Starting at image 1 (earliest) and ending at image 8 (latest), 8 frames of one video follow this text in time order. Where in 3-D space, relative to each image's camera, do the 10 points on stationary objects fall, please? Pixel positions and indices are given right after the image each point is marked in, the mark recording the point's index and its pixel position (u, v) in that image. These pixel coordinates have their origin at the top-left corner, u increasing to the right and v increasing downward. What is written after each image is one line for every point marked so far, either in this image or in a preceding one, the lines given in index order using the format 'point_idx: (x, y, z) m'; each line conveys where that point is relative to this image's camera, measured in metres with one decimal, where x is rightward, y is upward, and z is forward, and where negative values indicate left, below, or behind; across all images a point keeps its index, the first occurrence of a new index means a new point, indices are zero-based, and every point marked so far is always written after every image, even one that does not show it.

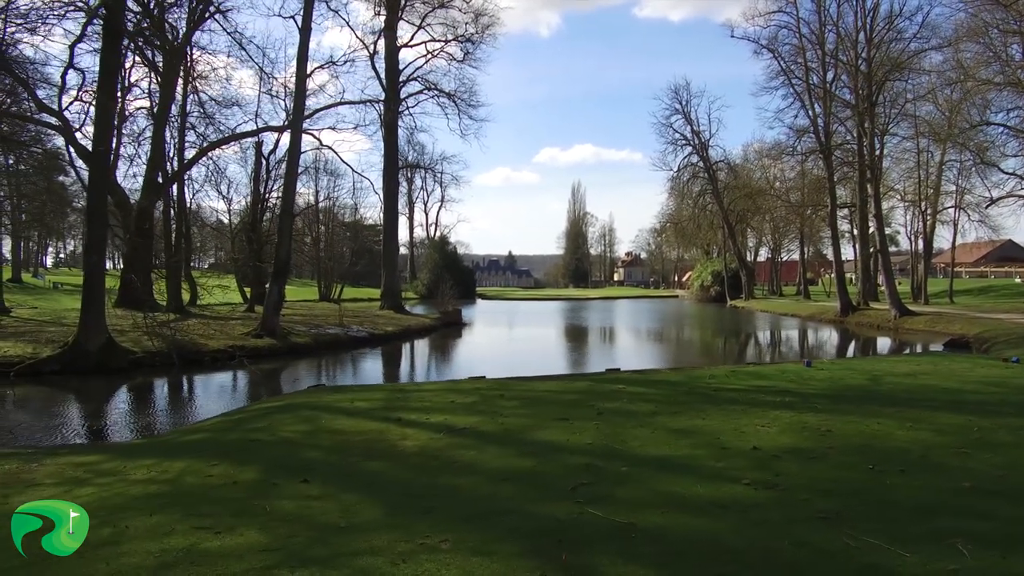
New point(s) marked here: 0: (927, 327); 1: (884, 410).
0: (+12.9, -1.2, +19.9) m
1: (+3.1, -1.0, +5.3) m
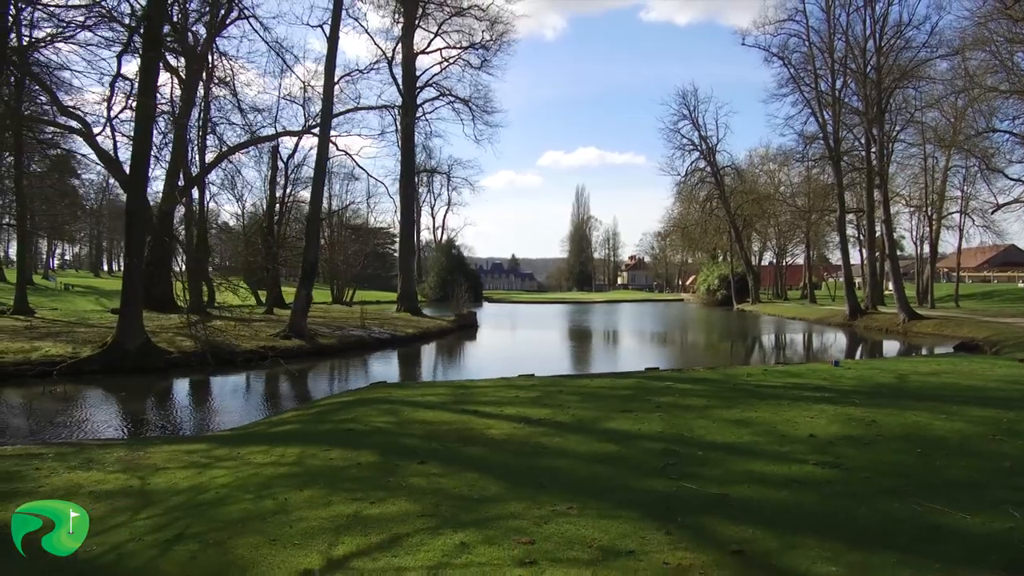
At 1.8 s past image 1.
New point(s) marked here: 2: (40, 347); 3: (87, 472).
0: (+13.5, -1.4, +20.4) m
1: (+3.6, -1.0, +5.7) m
2: (-11.3, -1.4, +15.3) m
3: (-3.2, -1.4, +4.9) m
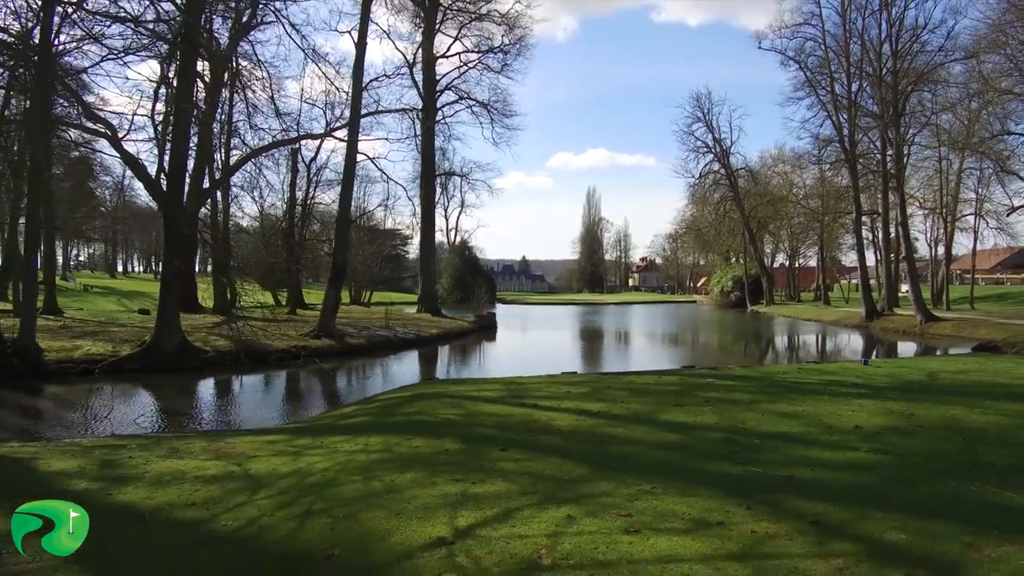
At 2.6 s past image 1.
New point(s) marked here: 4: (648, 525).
0: (+14.2, -1.4, +20.6) m
1: (+4.2, -1.0, +6.0) m
2: (-10.7, -1.4, +15.8) m
3: (-2.7, -1.4, +5.2) m
4: (+0.6, -1.1, +3.0) m
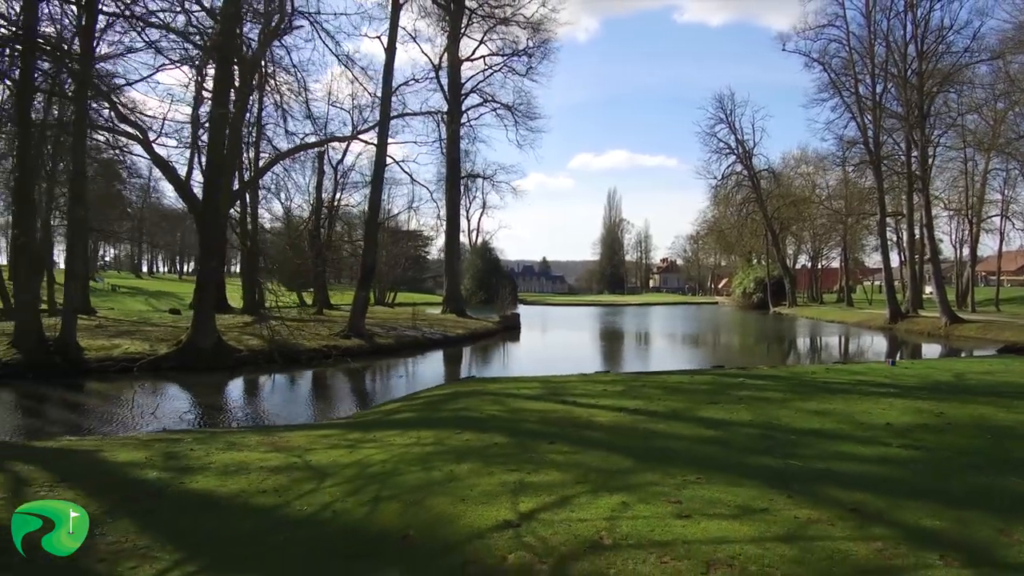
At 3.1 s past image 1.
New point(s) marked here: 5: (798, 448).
0: (+15.0, -1.5, +20.4) m
1: (+4.5, -1.1, +6.2) m
2: (-10.0, -1.5, +16.4) m
3: (-2.4, -1.4, +5.6) m
4: (+0.9, -1.1, +3.2) m
5: (+2.0, -1.1, +4.4) m
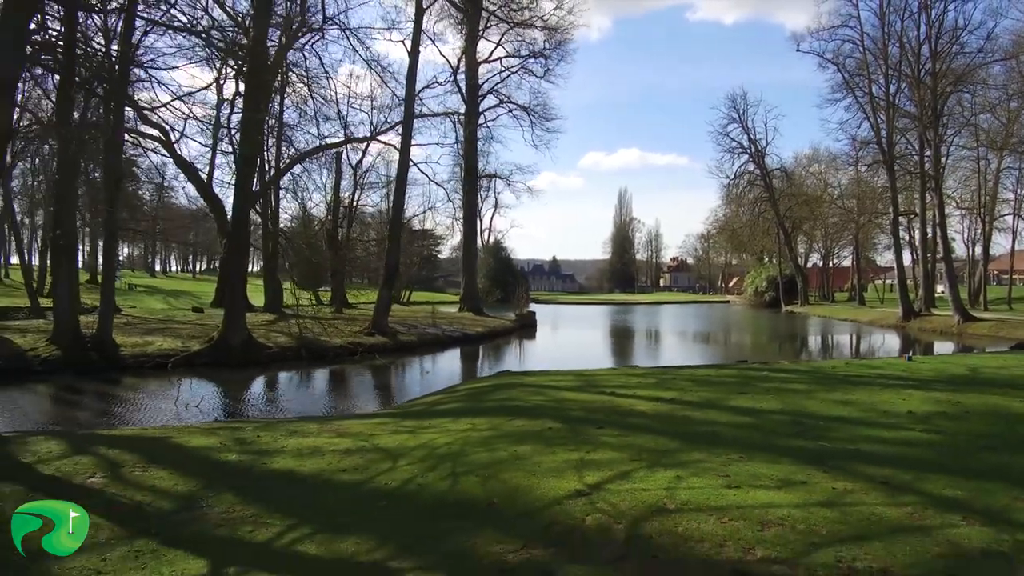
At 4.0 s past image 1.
0: (+15.6, -1.4, +20.7) m
1: (+5.0, -1.1, +6.6) m
2: (-9.5, -1.4, +16.9) m
3: (-2.0, -1.4, +6.0) m
4: (+1.3, -1.1, +3.6) m
5: (+2.4, -1.1, +4.8) m
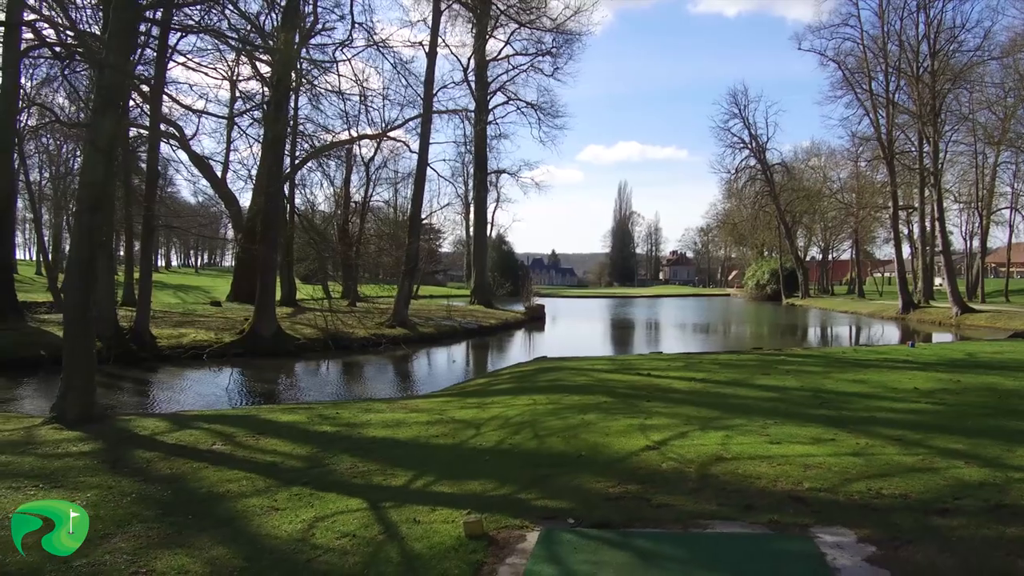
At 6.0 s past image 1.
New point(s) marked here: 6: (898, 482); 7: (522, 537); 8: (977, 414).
0: (+16.1, -1.2, +21.5) m
1: (+5.5, -1.0, +7.4) m
2: (-9.0, -1.3, +17.6) m
3: (-1.4, -1.3, +6.8) m
4: (+1.9, -1.0, +4.4) m
5: (+2.9, -1.0, +5.6) m
6: (+2.1, -1.1, +3.5) m
7: (0.0, -1.2, +3.0) m
8: (+3.7, -1.0, +5.1) m
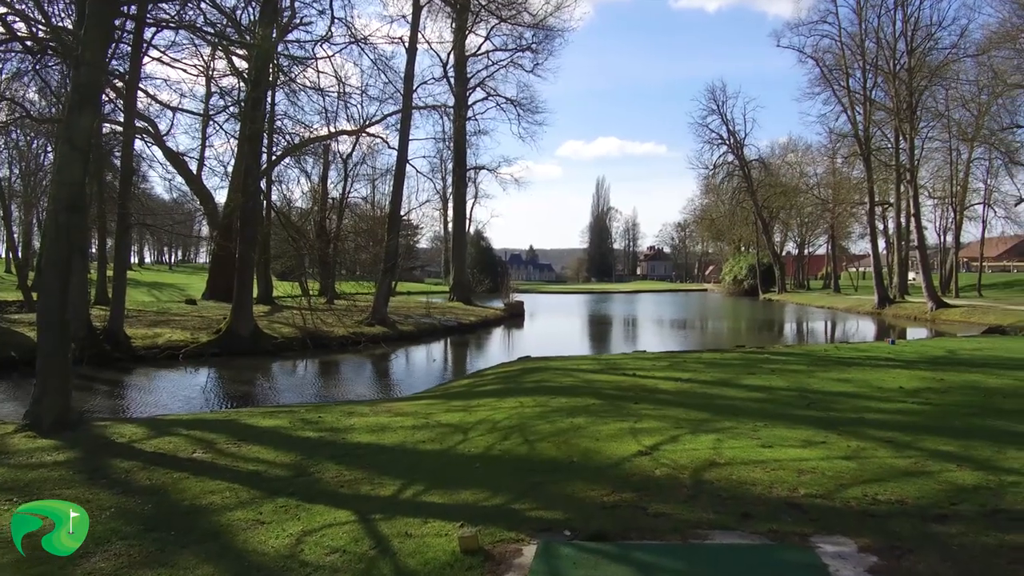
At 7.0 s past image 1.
0: (+15.4, -1.0, +22.0) m
1: (+5.3, -0.9, +7.5) m
2: (-9.5, -1.2, +17.3) m
3: (-1.5, -1.3, +6.7) m
4: (+1.8, -1.1, +4.4) m
5: (+2.8, -1.0, +5.6) m
6: (+2.1, -1.1, +3.5) m
7: (0.0, -1.2, +2.9) m
8: (+3.6, -1.0, +5.2) m
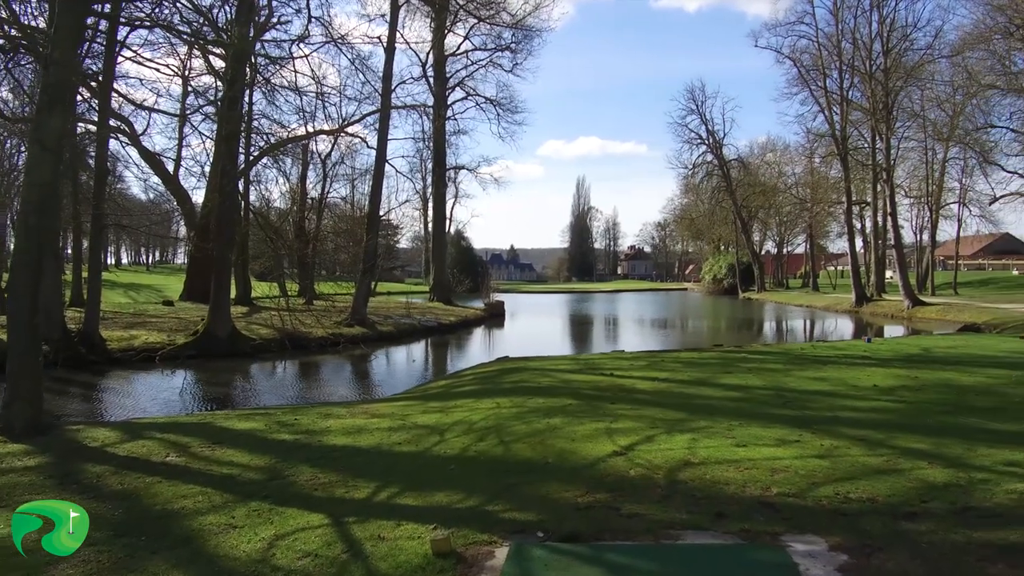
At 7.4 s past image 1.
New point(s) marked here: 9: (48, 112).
0: (+14.7, -1.0, +22.3) m
1: (+5.1, -0.9, +7.6) m
2: (-10.0, -1.3, +17.0) m
3: (-1.8, -1.3, +6.6) m
4: (+1.6, -1.1, +4.4) m
5: (+2.6, -1.0, +5.7) m
6: (+2.0, -1.1, +3.5) m
7: (-0.1, -1.2, +2.9) m
8: (+3.4, -1.0, +5.2) m
9: (-4.1, +1.6, +5.6) m
